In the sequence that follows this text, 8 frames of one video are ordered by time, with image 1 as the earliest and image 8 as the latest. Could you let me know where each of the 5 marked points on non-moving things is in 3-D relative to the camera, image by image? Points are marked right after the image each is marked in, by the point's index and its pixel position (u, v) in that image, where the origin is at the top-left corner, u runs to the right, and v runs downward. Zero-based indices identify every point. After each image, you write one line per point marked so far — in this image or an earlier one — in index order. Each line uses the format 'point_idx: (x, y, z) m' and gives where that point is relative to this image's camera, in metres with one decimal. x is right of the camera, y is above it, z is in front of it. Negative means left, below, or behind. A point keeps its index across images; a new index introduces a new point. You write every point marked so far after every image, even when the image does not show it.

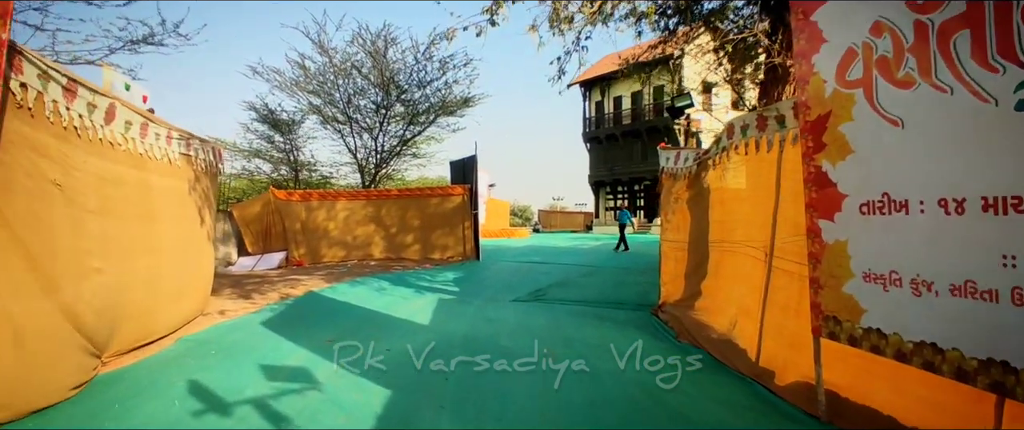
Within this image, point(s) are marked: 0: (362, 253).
0: (-3.9, -1.0, +15.8) m
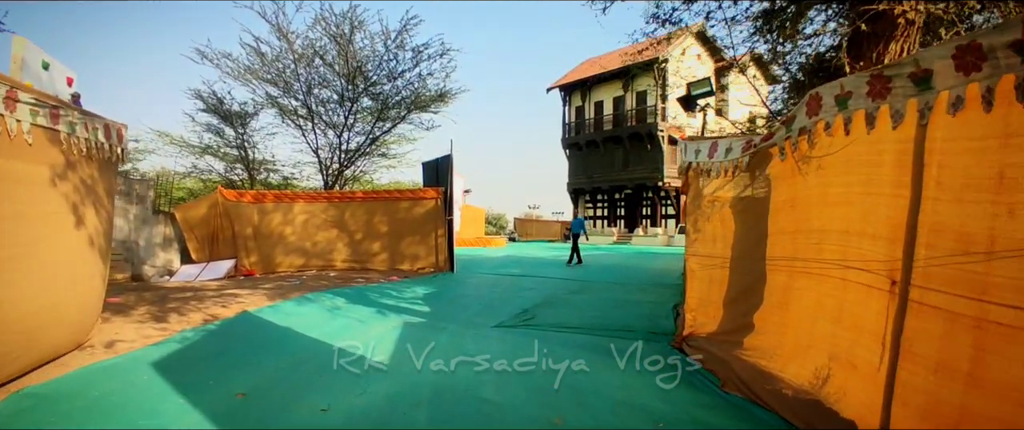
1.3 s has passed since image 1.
0: (-4.4, -1.1, +14.1) m
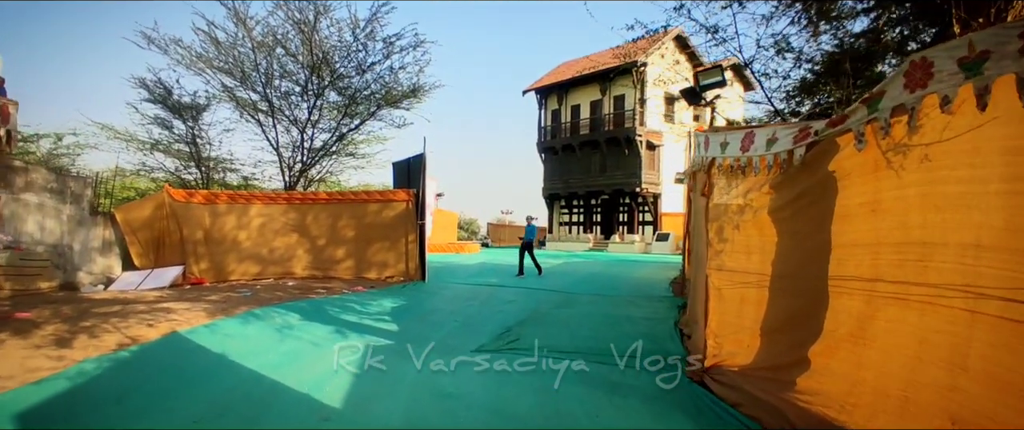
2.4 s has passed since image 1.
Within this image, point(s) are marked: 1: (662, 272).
0: (-4.9, -1.2, +12.8) m
1: (+4.1, -1.5, +16.6) m
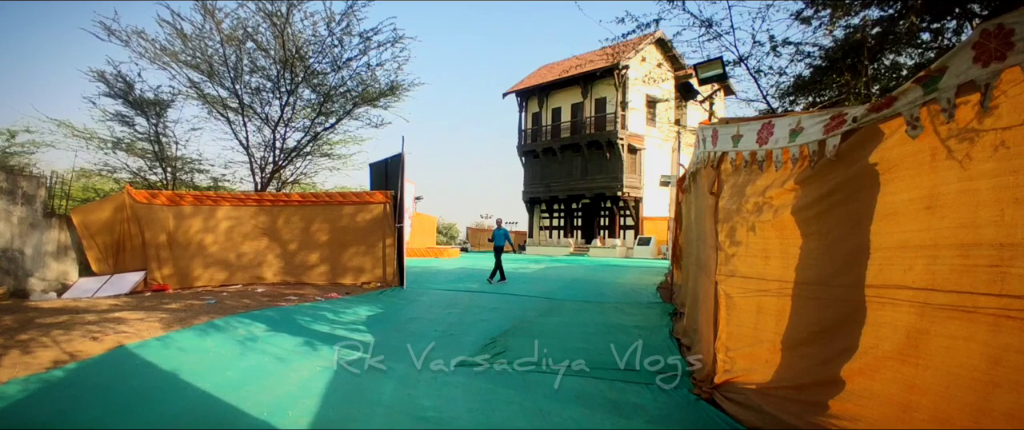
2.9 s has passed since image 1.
0: (-5.2, -1.2, +12.1) m
1: (+3.6, -1.6, +16.2) m
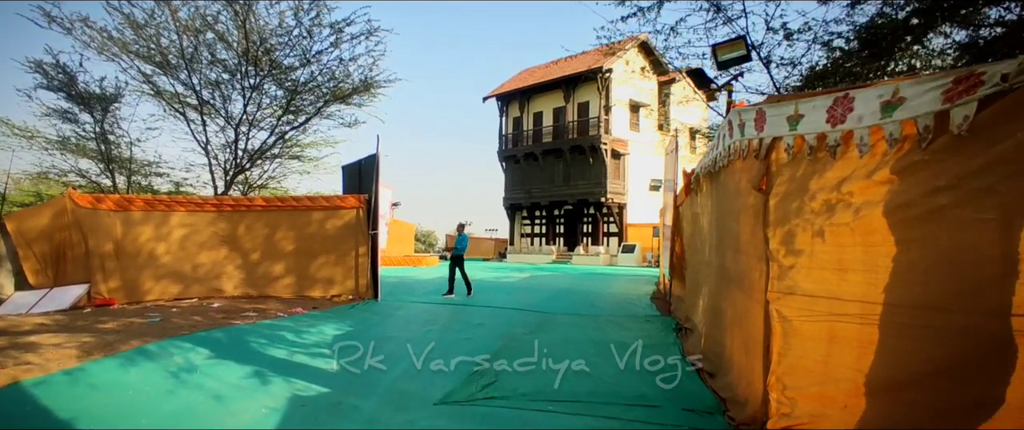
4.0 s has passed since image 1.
0: (-5.5, -1.3, +11.0) m
1: (+3.2, -1.8, +15.4) m
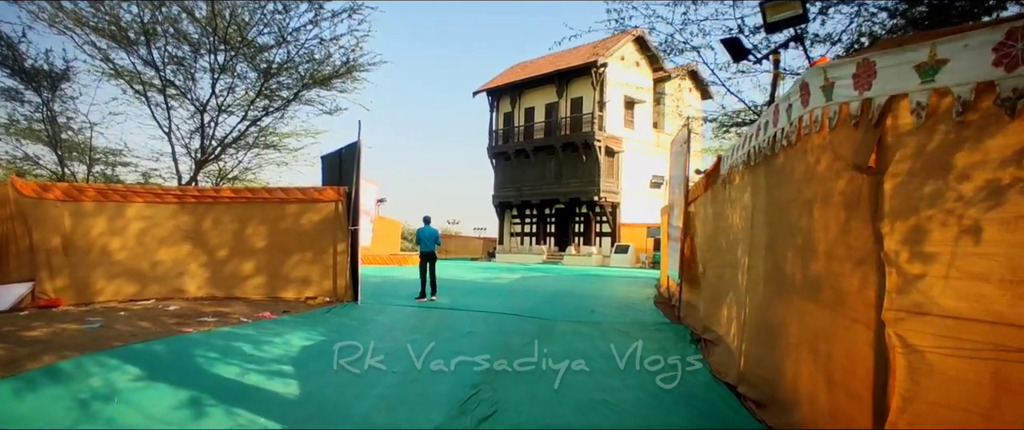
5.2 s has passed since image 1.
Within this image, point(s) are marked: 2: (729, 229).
0: (-5.6, -1.2, +9.9) m
1: (+3.0, -1.8, +14.5) m
2: (+2.2, -0.2, +6.1) m
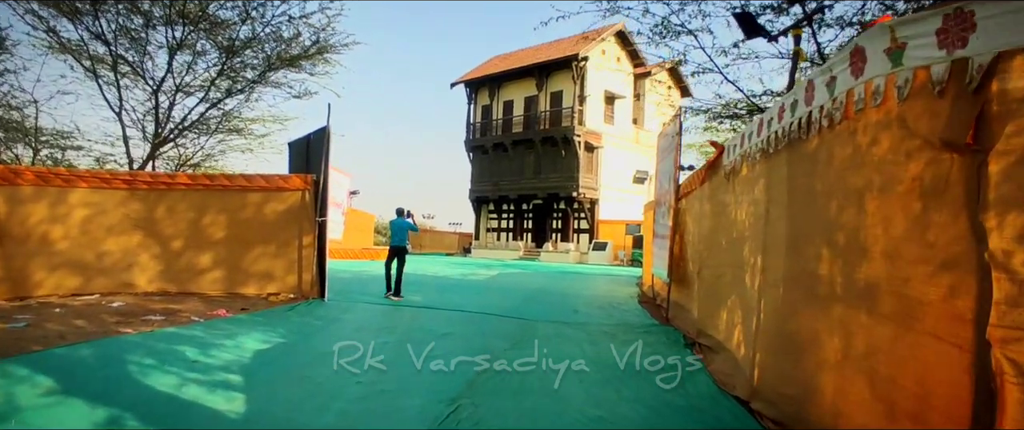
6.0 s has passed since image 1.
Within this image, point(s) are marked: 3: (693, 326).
0: (-5.9, -1.0, +9.1) m
1: (+2.5, -1.7, +14.0) m
2: (+2.0, -0.1, +5.6) m
3: (+2.1, -1.3, +7.2) m
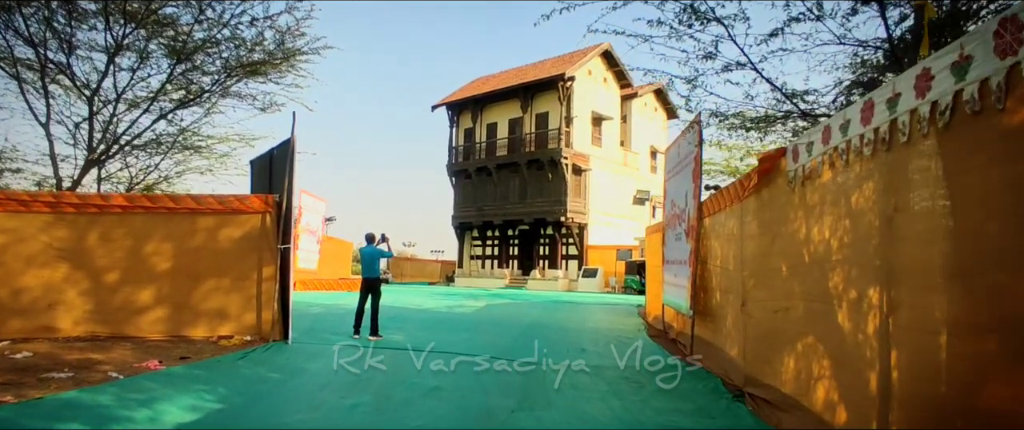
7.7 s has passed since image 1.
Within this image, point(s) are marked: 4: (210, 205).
0: (-5.9, -1.4, +7.6) m
1: (+2.3, -2.2, +12.7) m
2: (+2.1, -0.2, +4.4) m
3: (+2.2, -1.5, +5.9) m
4: (-4.0, +0.1, +8.1) m
